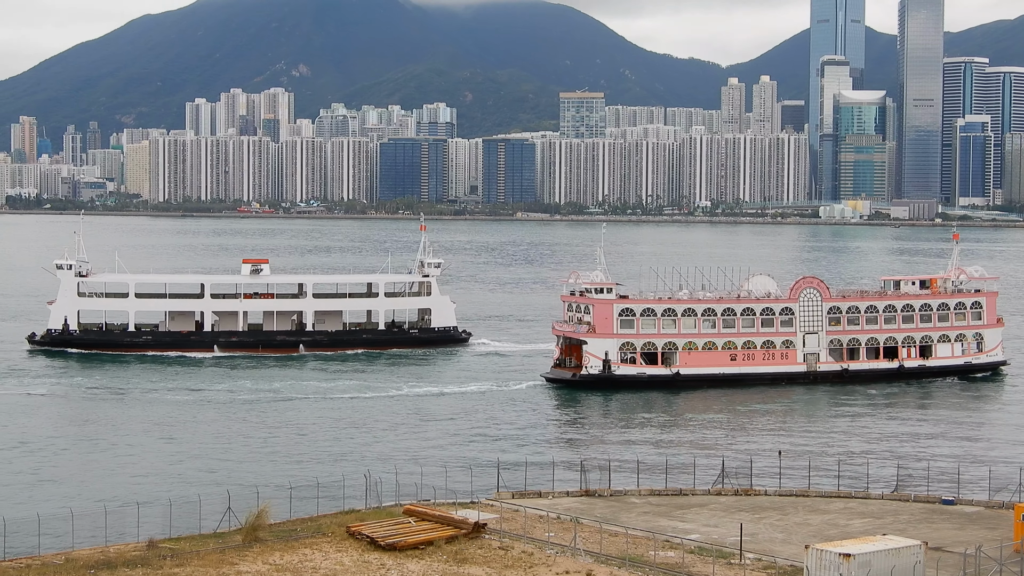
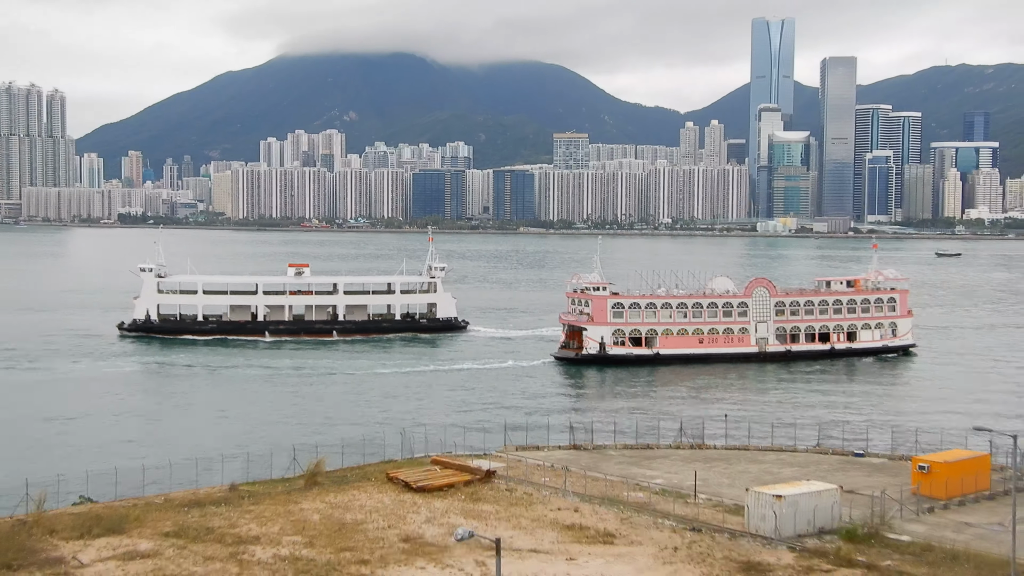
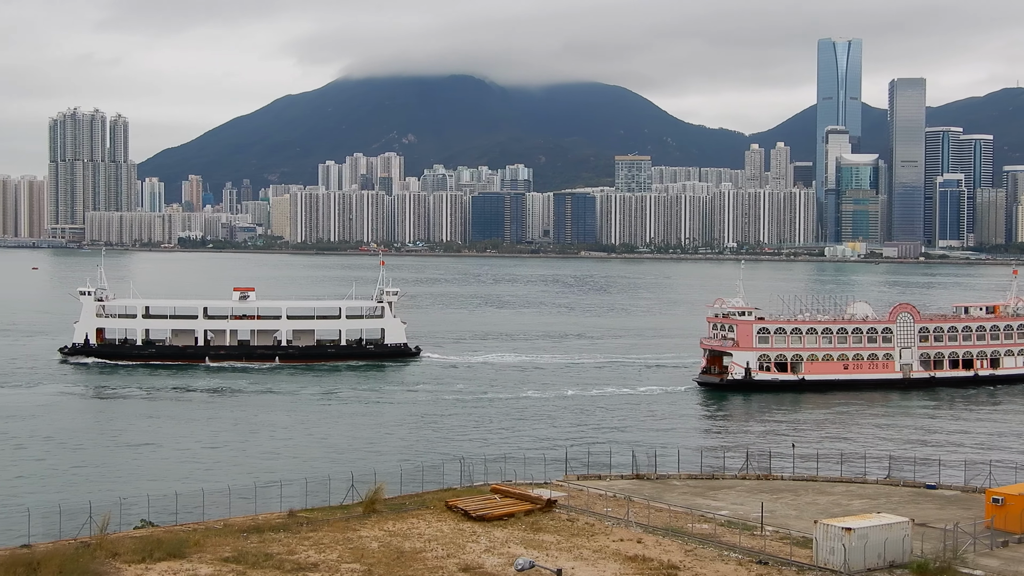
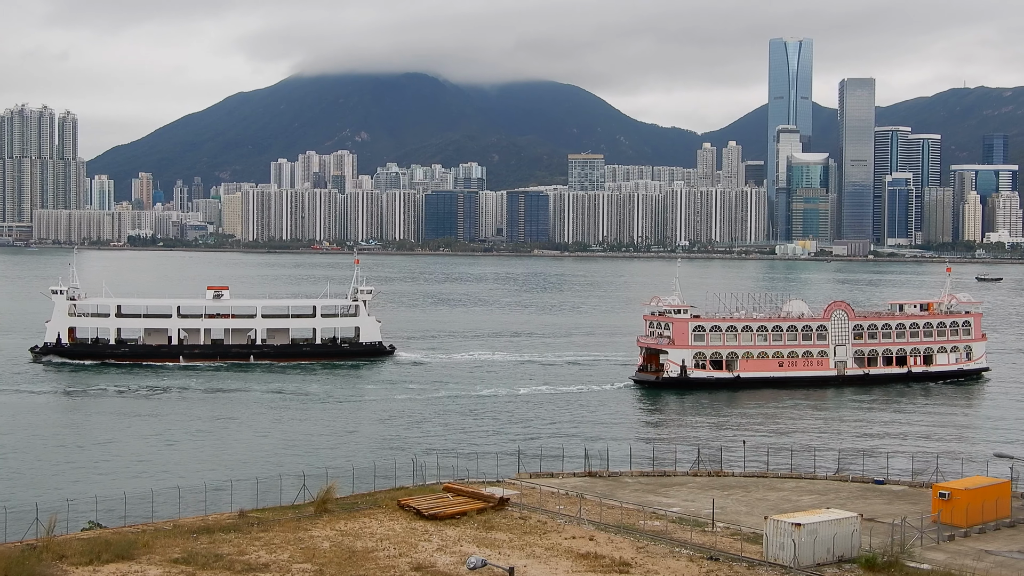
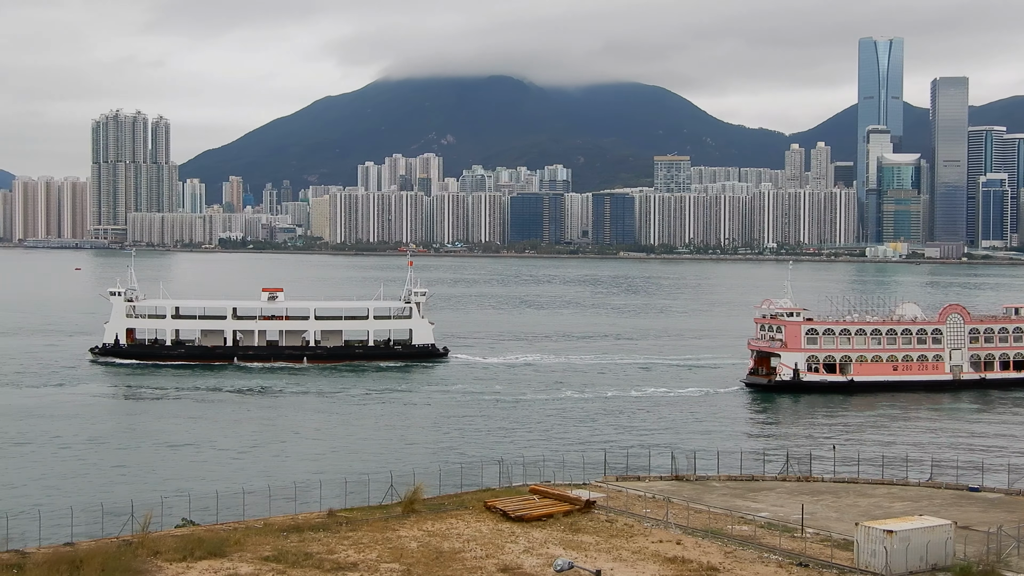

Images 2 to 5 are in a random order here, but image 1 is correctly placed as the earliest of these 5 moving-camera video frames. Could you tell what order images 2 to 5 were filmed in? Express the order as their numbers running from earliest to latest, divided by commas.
2, 4, 3, 5
